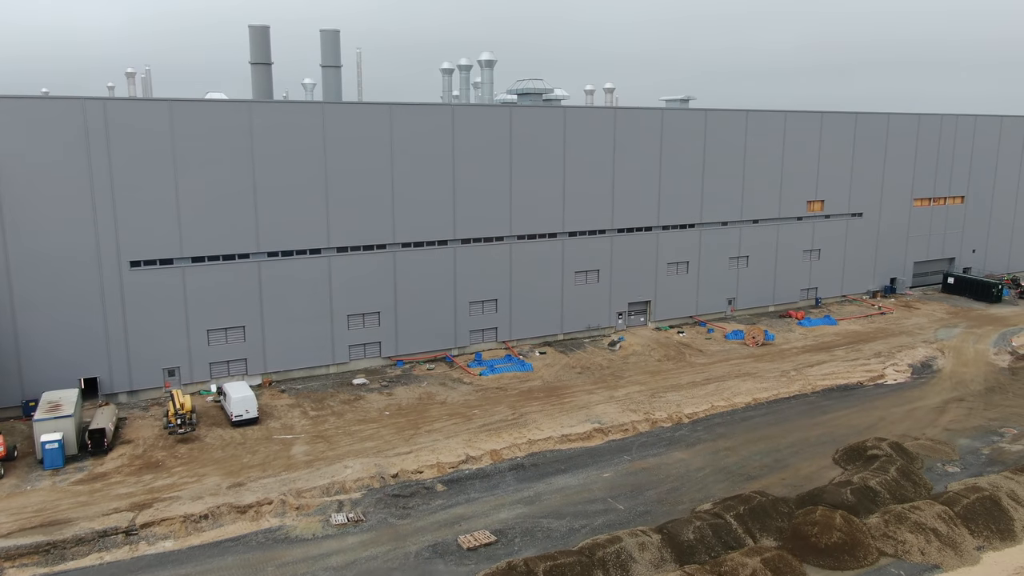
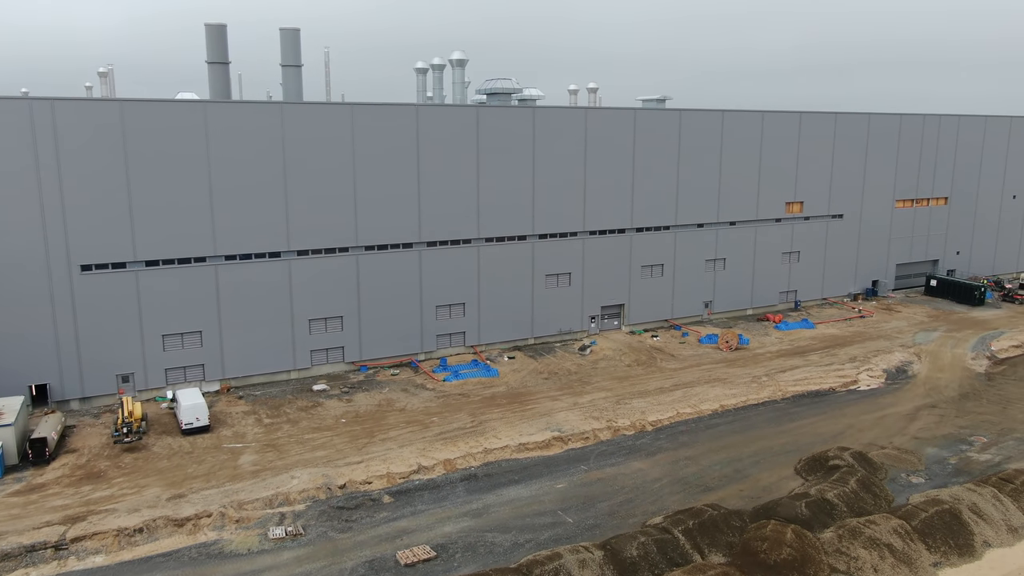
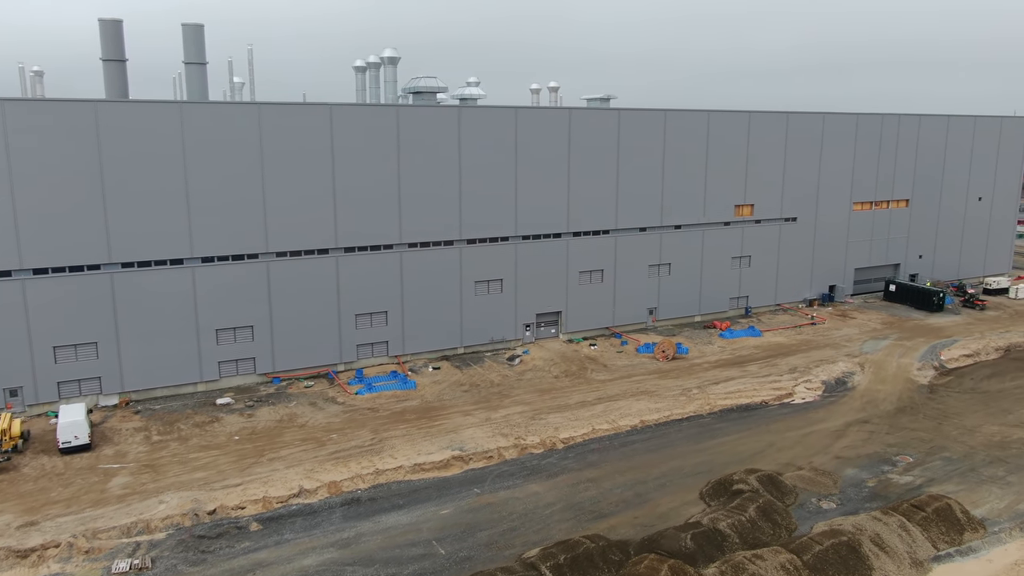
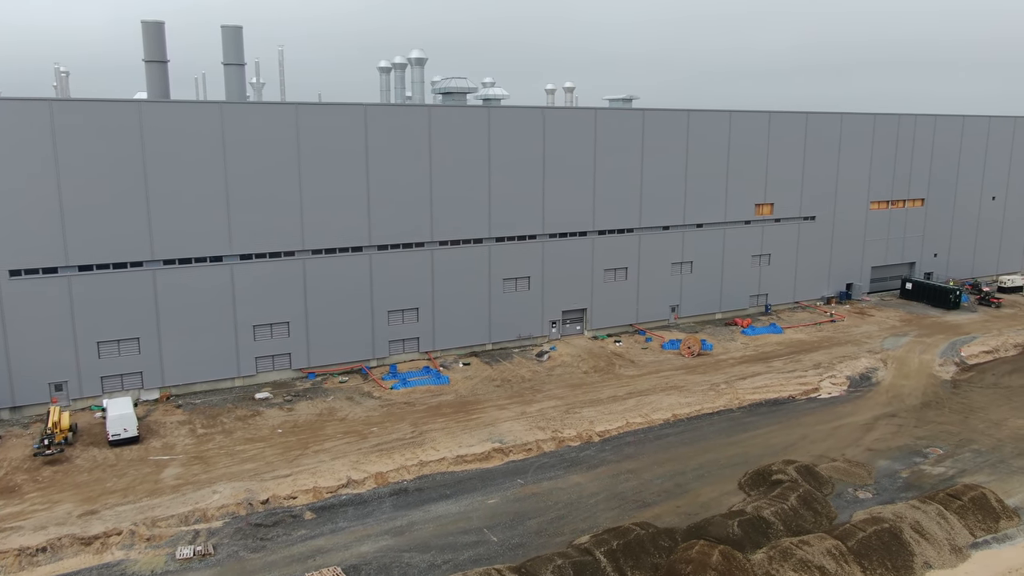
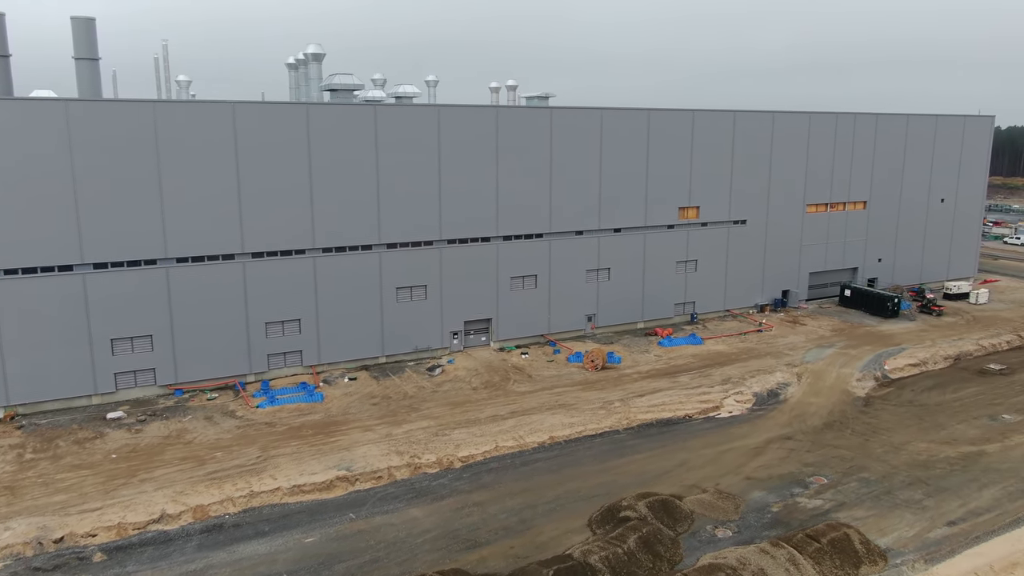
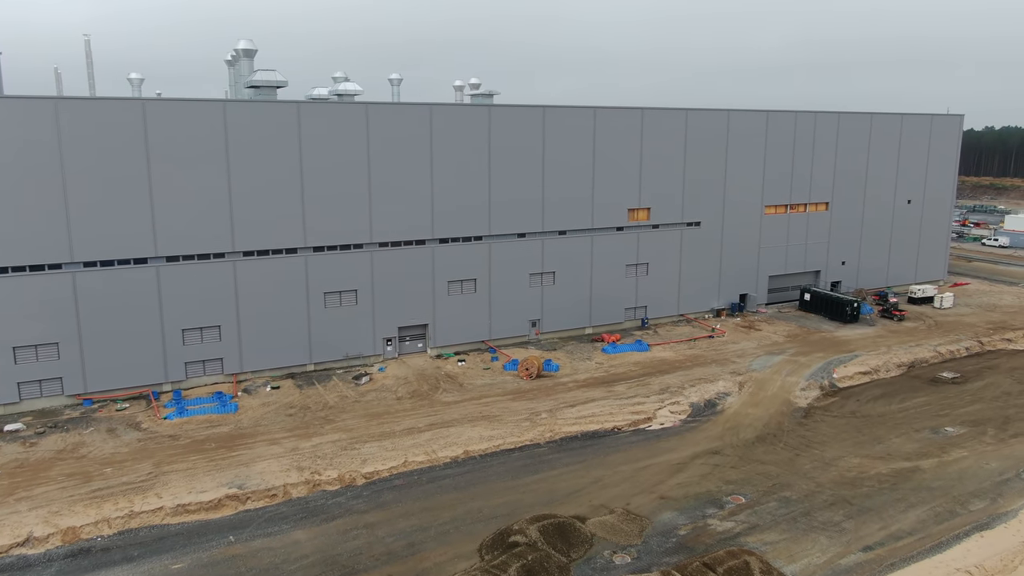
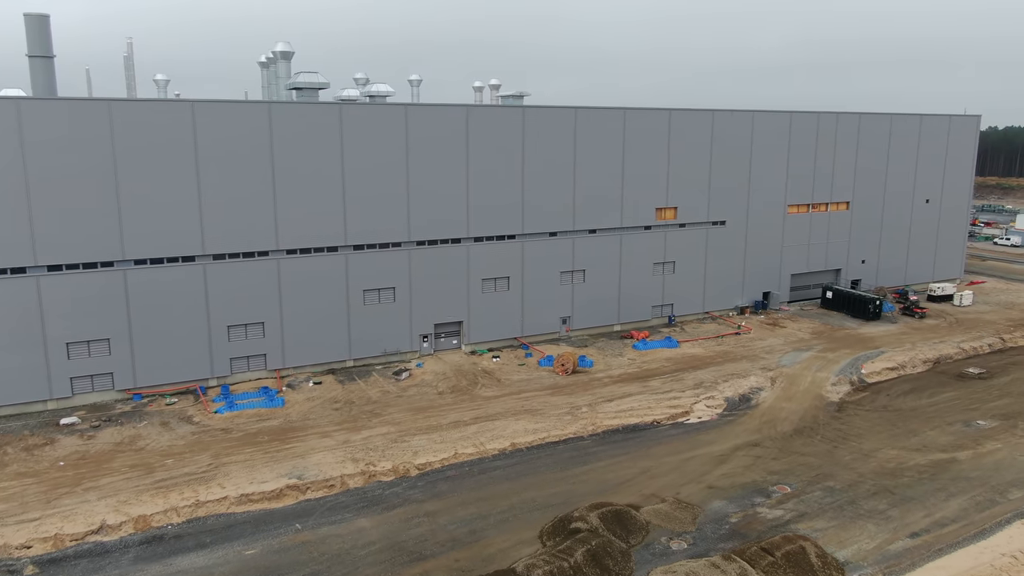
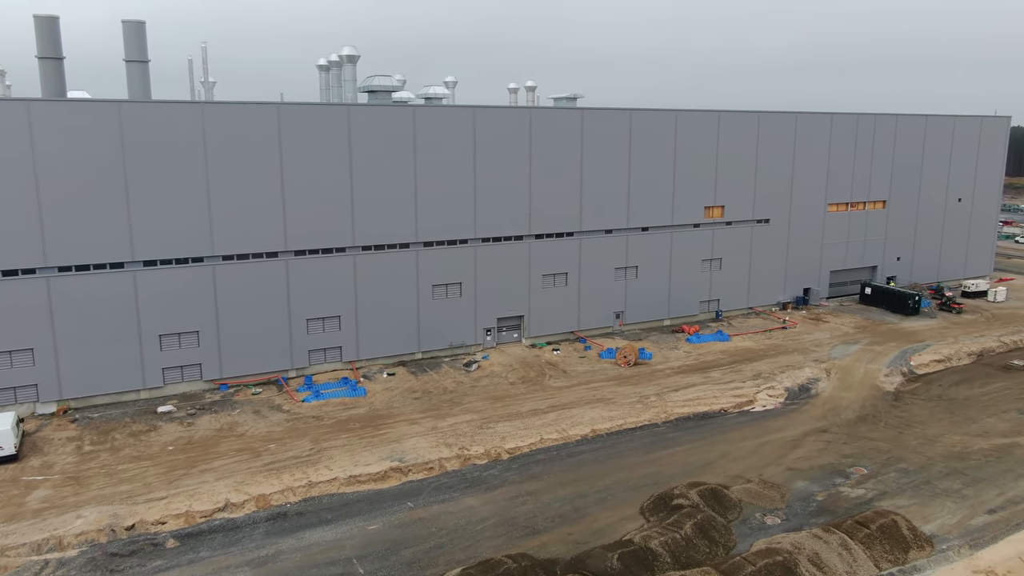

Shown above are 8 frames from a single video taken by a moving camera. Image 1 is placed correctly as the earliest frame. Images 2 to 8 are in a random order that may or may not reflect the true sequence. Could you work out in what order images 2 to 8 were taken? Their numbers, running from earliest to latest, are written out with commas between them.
2, 4, 3, 8, 5, 7, 6
